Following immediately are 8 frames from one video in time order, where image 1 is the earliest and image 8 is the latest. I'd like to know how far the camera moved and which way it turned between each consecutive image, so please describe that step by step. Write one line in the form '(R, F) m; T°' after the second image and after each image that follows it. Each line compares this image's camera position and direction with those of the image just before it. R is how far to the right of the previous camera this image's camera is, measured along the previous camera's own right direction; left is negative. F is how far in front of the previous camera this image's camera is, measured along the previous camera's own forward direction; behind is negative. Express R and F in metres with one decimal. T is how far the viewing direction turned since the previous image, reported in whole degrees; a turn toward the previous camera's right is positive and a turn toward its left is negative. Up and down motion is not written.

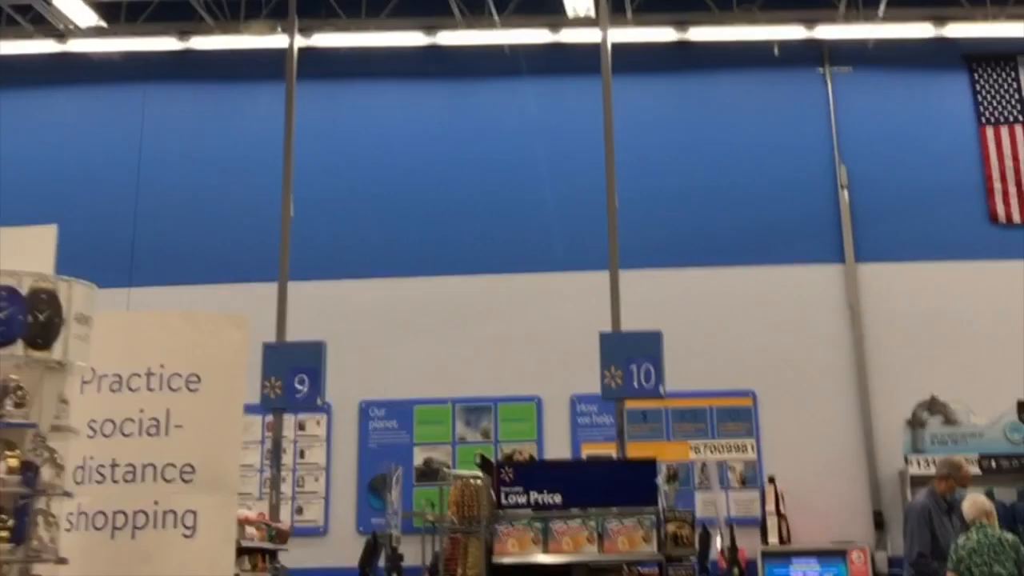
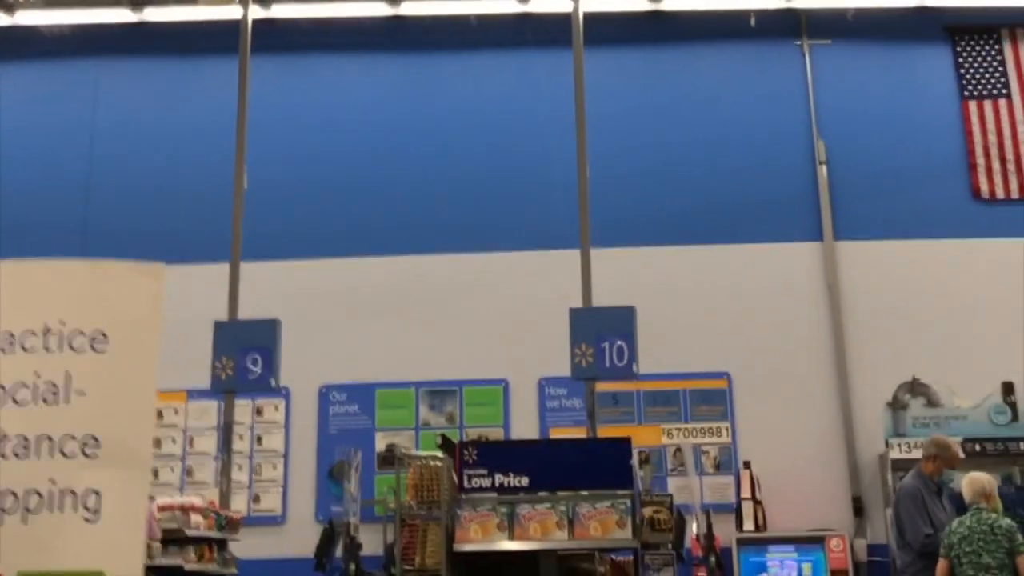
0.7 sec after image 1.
(0.0, +0.3) m; +1°
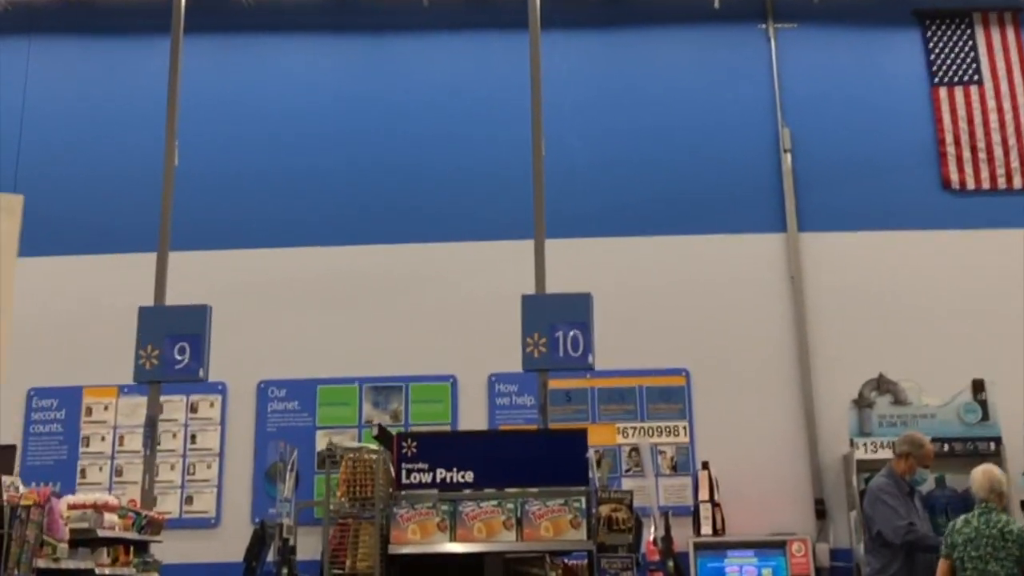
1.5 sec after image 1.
(0.0, +0.4) m; +2°
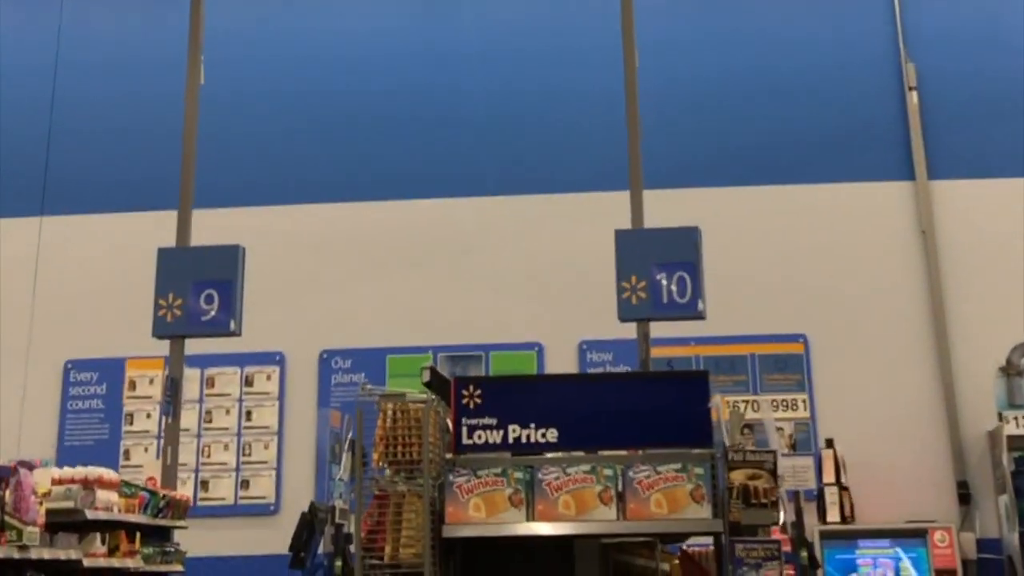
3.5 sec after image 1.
(0.0, +0.9) m; -3°
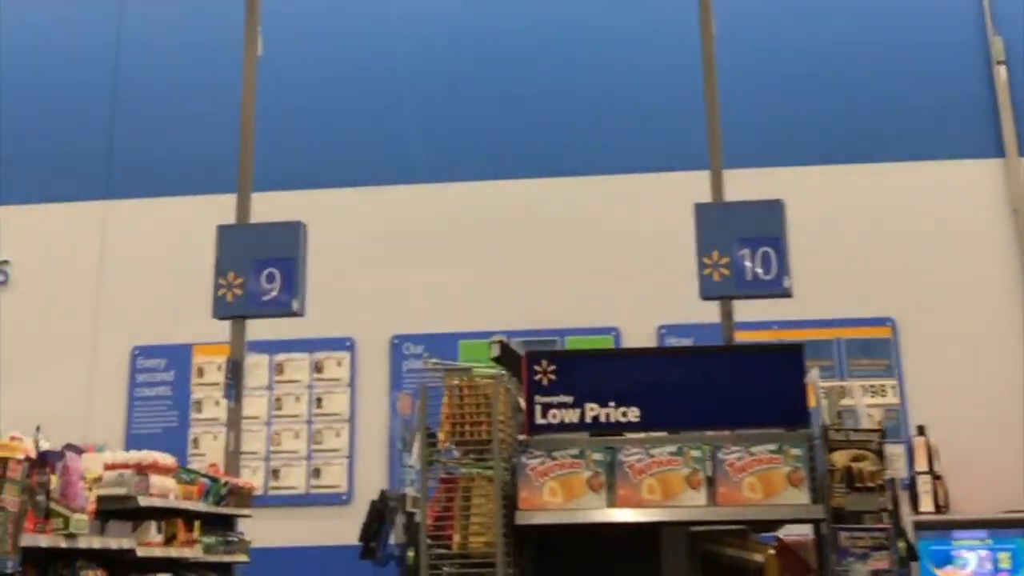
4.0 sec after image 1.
(0.0, +0.2) m; -3°
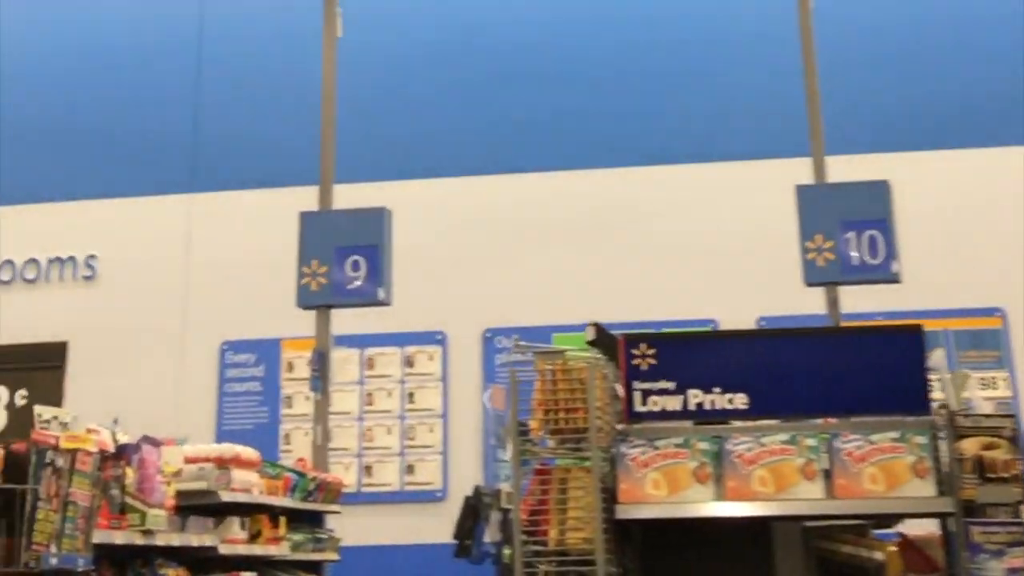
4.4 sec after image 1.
(0.0, +0.2) m; -3°
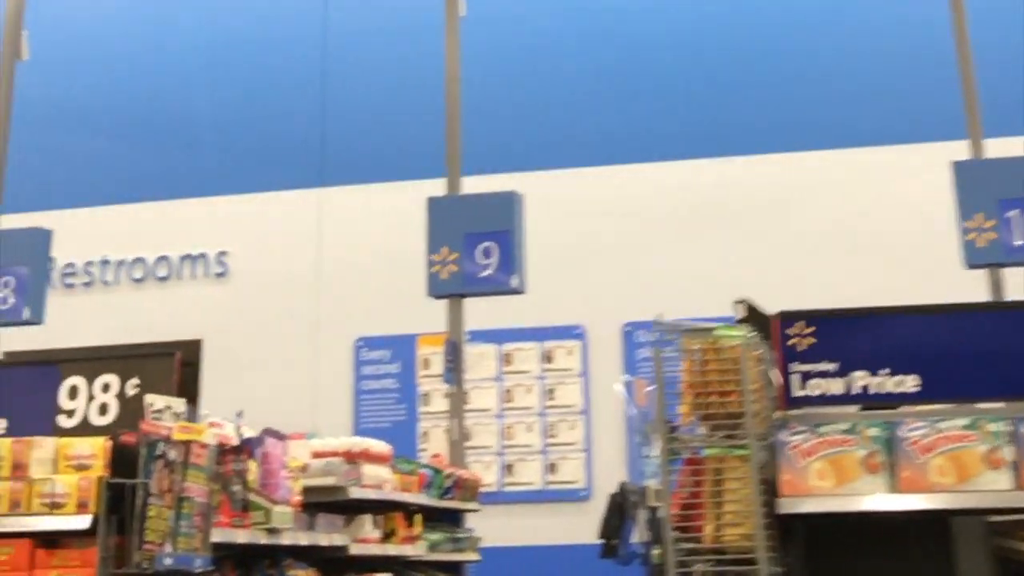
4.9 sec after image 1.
(0.0, +0.2) m; -5°
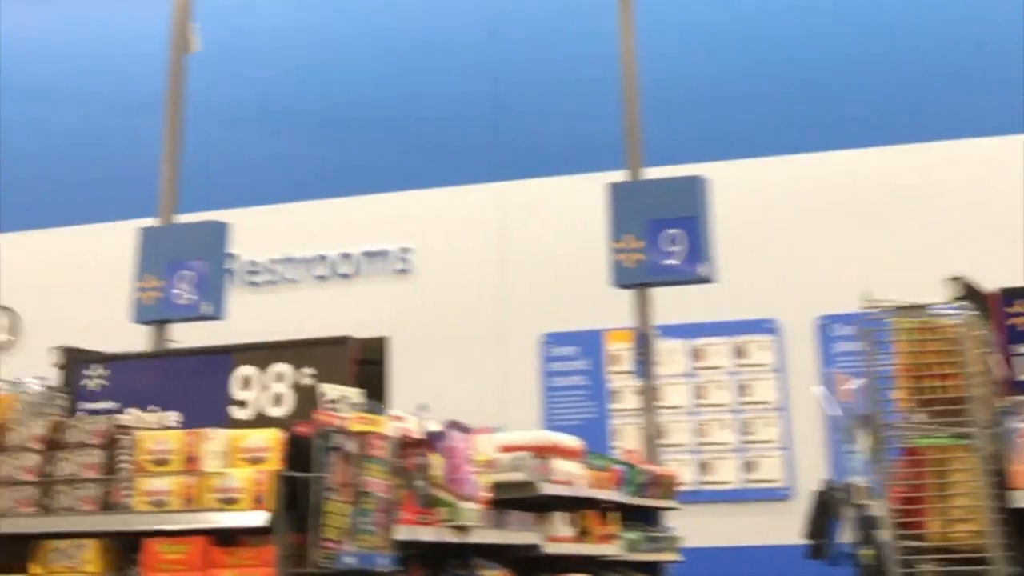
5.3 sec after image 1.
(0.0, +0.1) m; -7°
